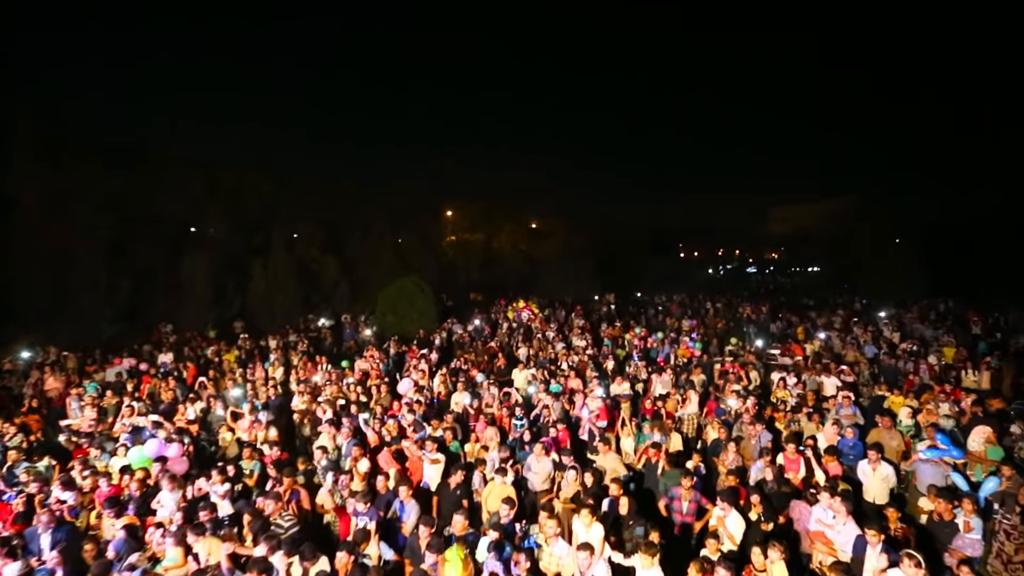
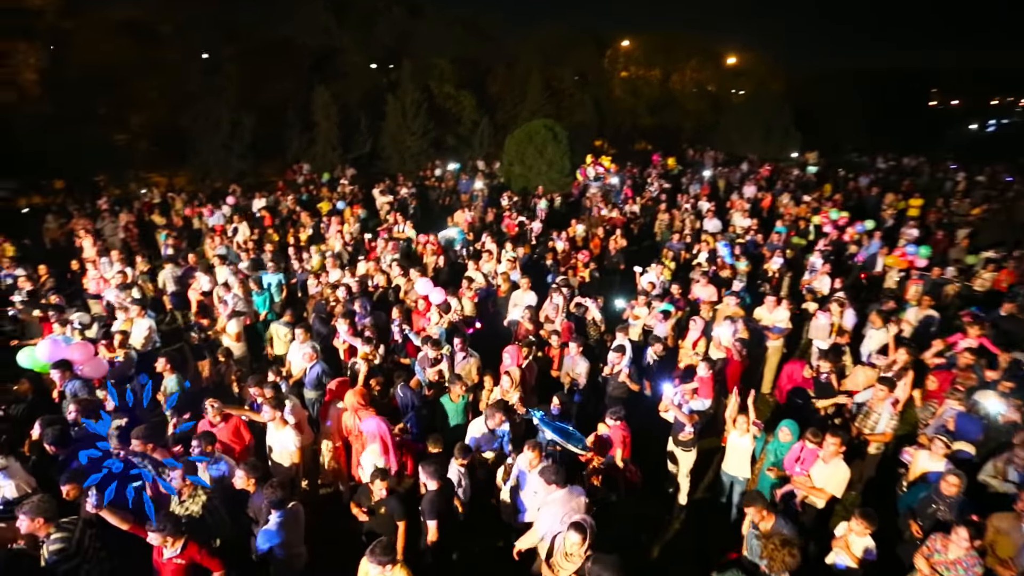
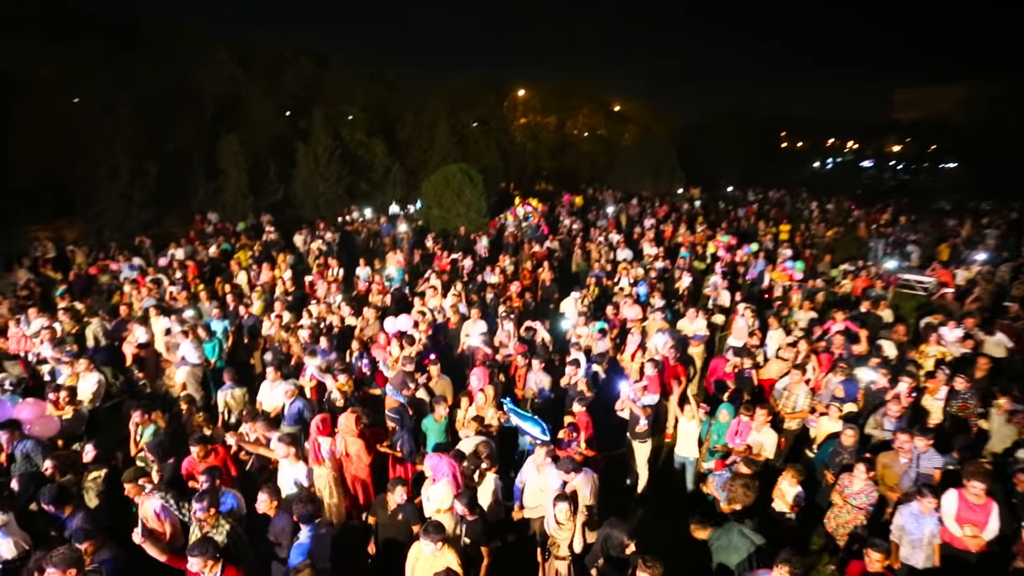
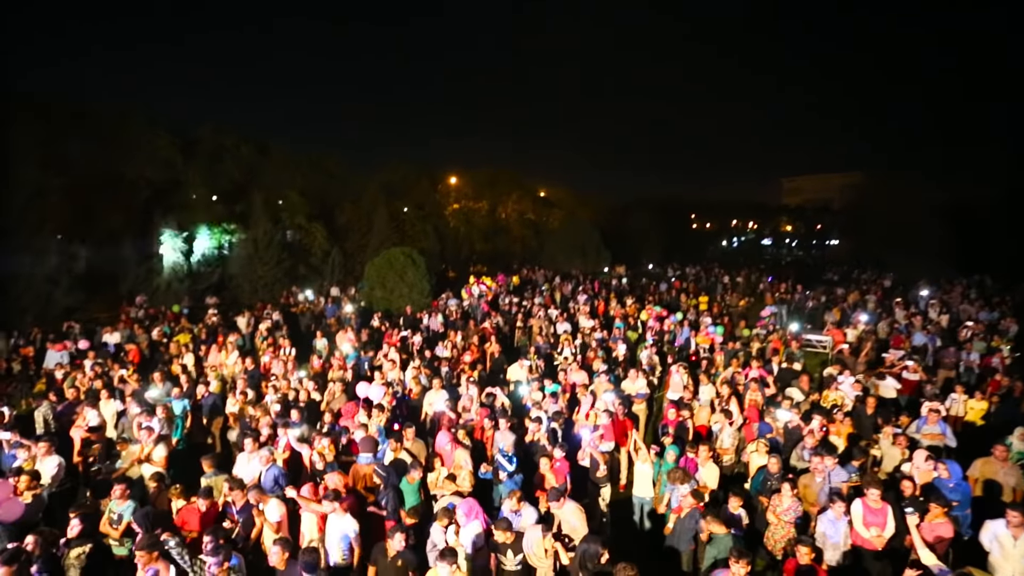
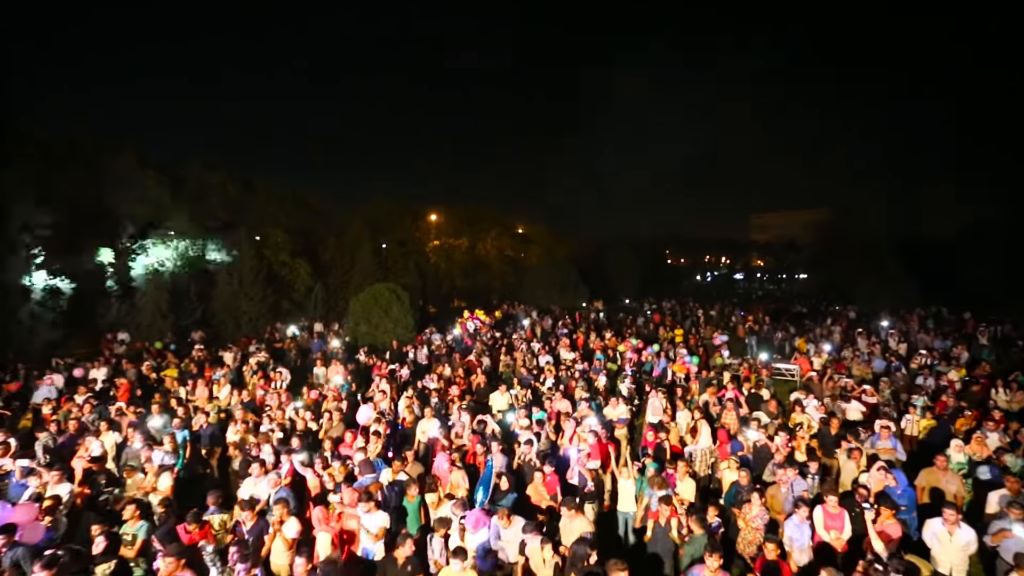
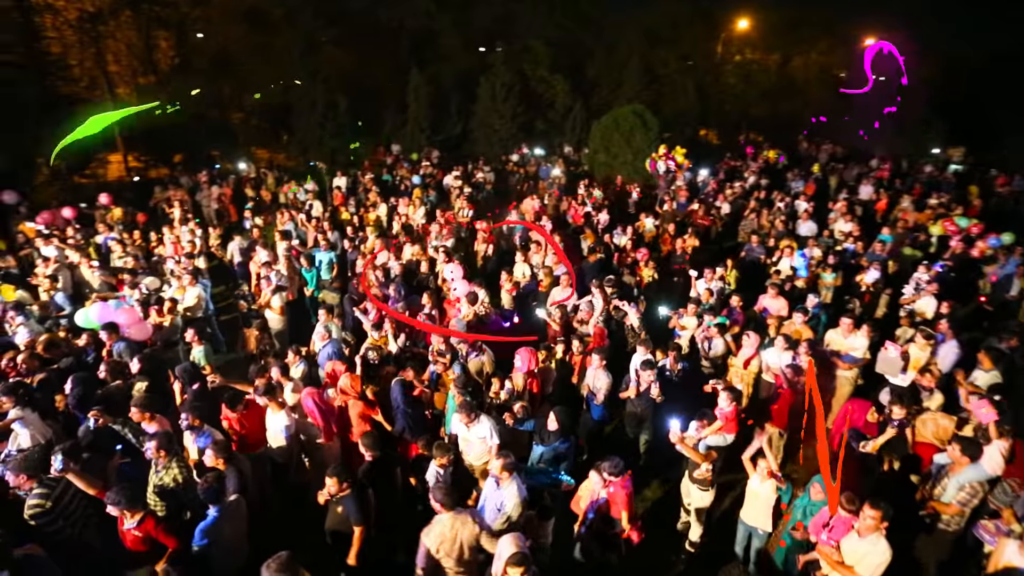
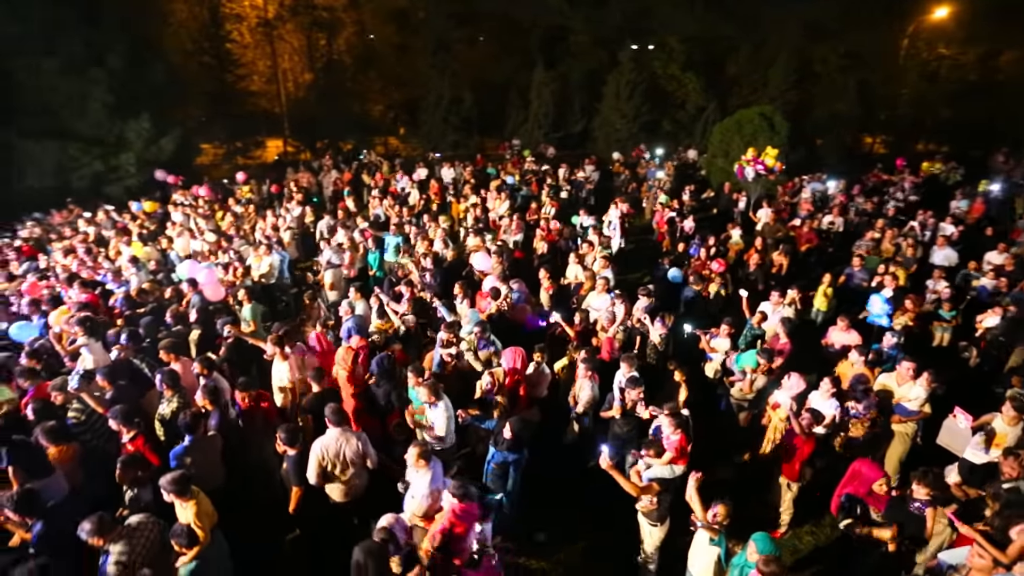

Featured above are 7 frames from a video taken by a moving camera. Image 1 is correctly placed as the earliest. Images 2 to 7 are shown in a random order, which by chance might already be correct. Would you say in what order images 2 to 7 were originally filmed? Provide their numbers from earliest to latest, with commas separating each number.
5, 4, 3, 2, 6, 7
